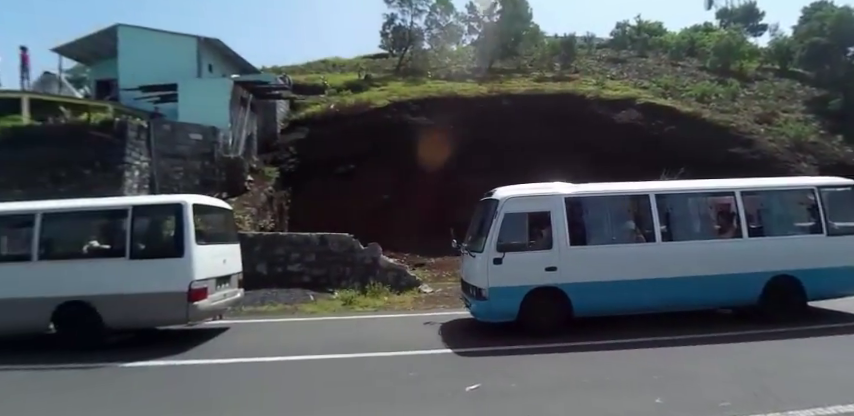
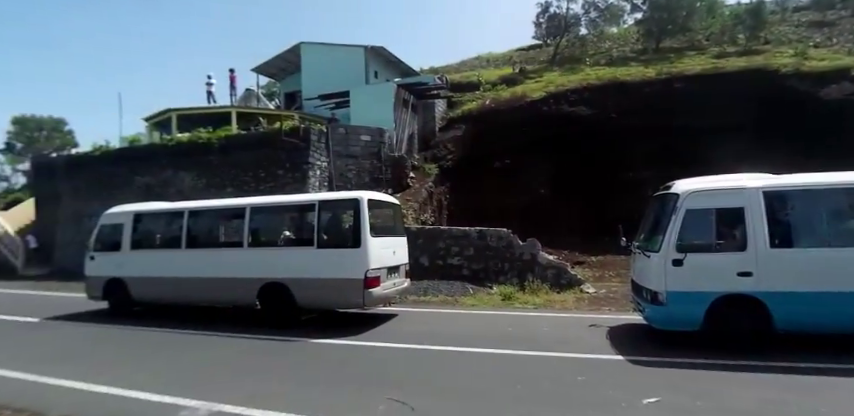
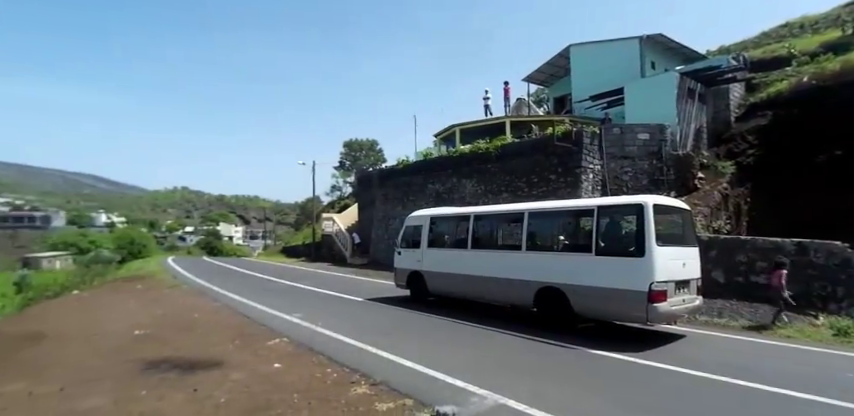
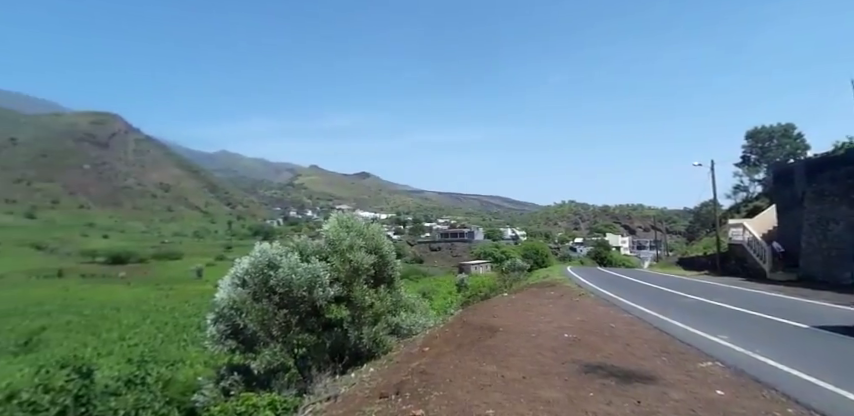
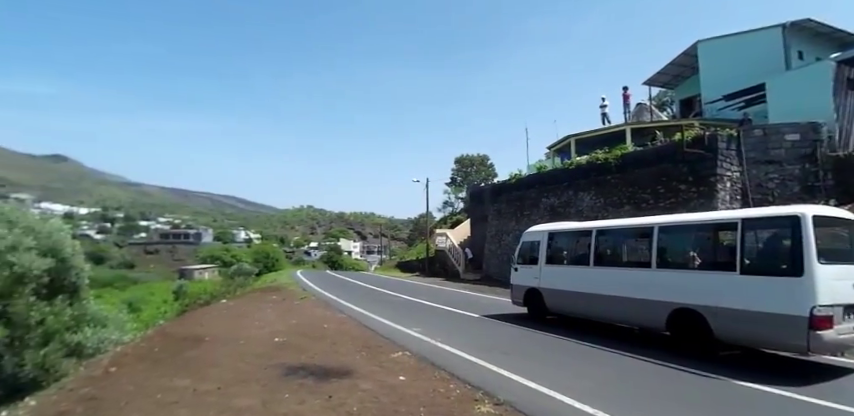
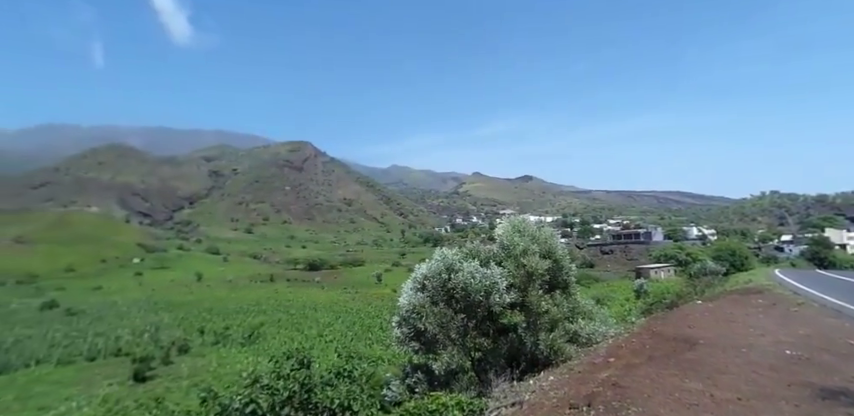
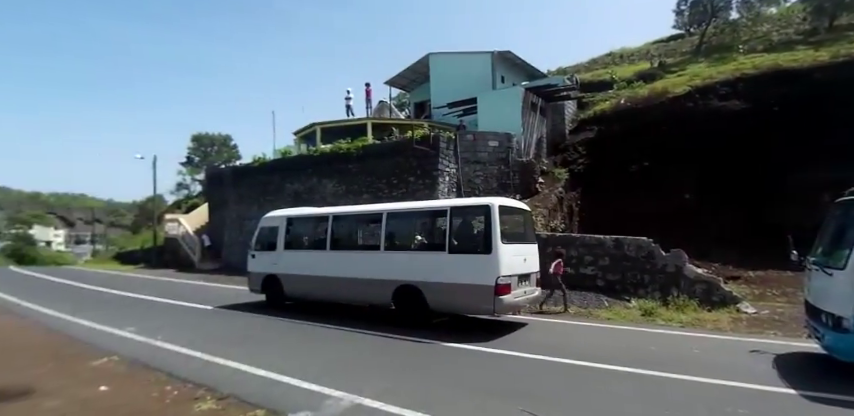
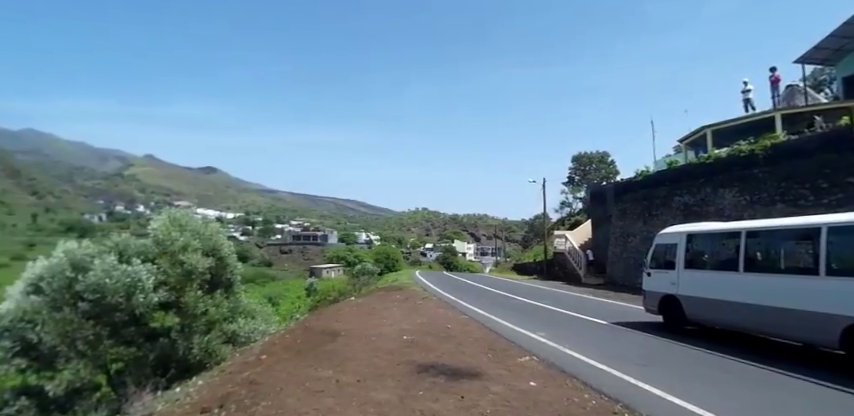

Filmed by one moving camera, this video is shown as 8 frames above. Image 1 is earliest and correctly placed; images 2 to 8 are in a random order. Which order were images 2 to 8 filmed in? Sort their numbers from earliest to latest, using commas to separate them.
2, 7, 3, 5, 8, 4, 6
